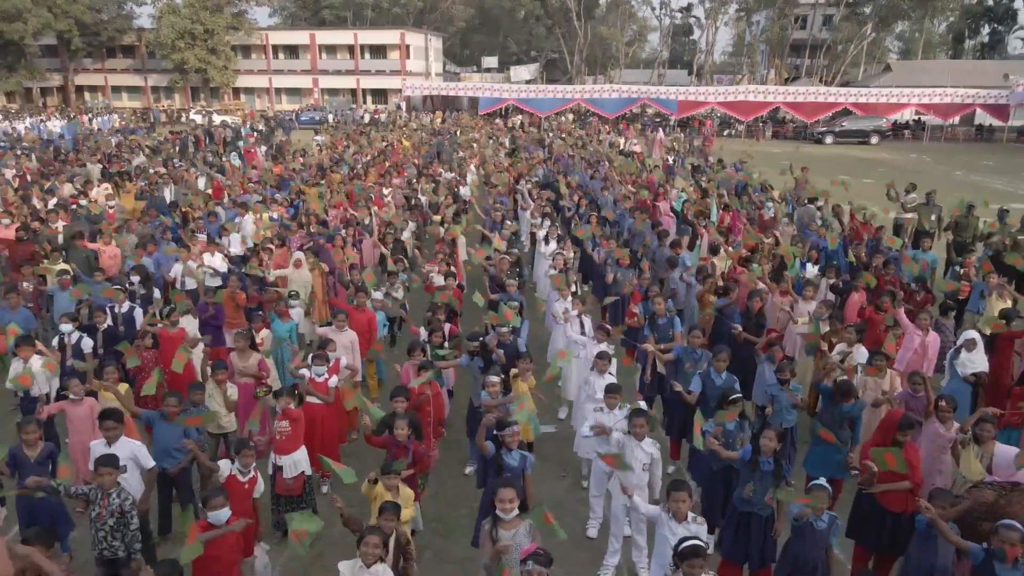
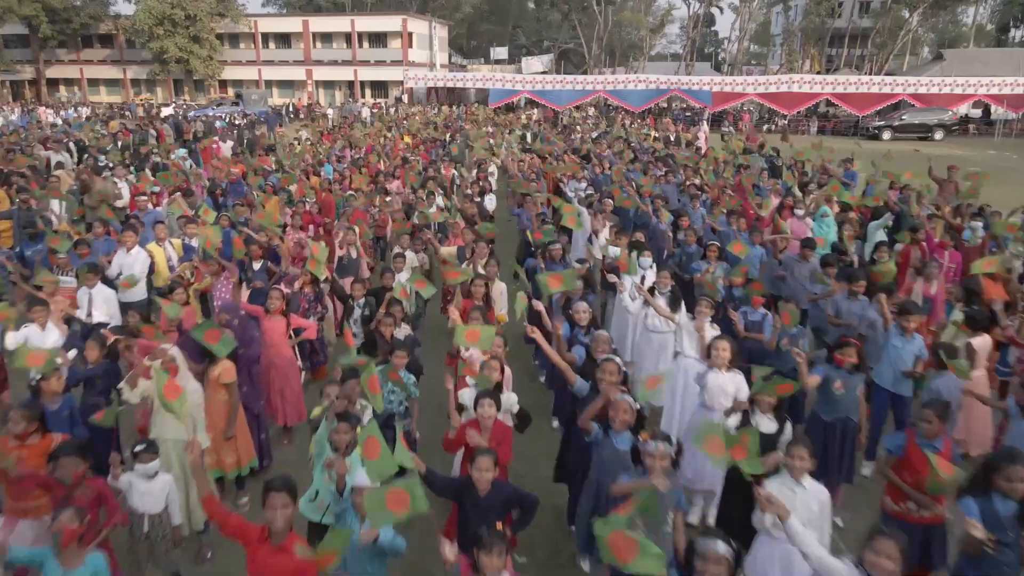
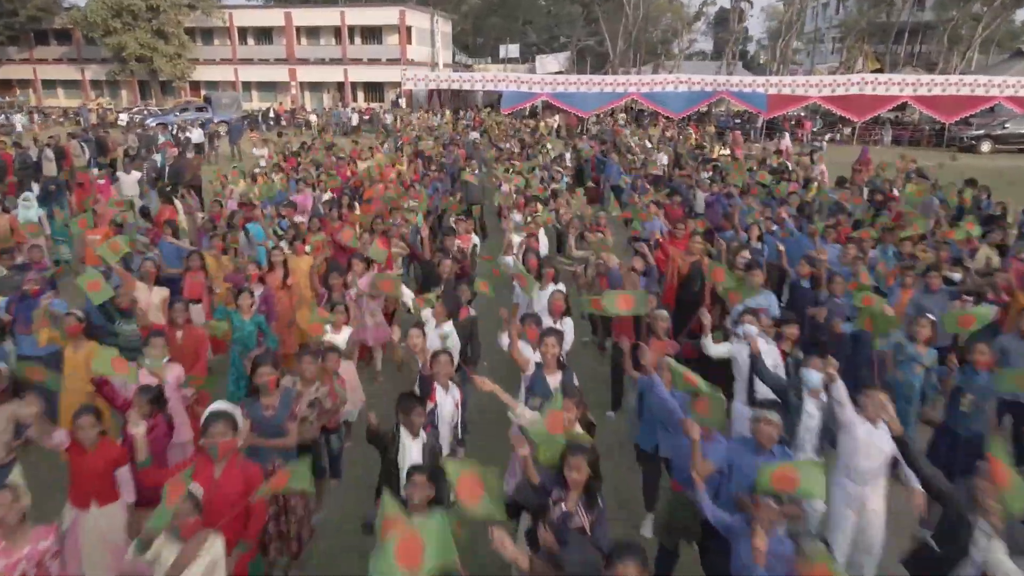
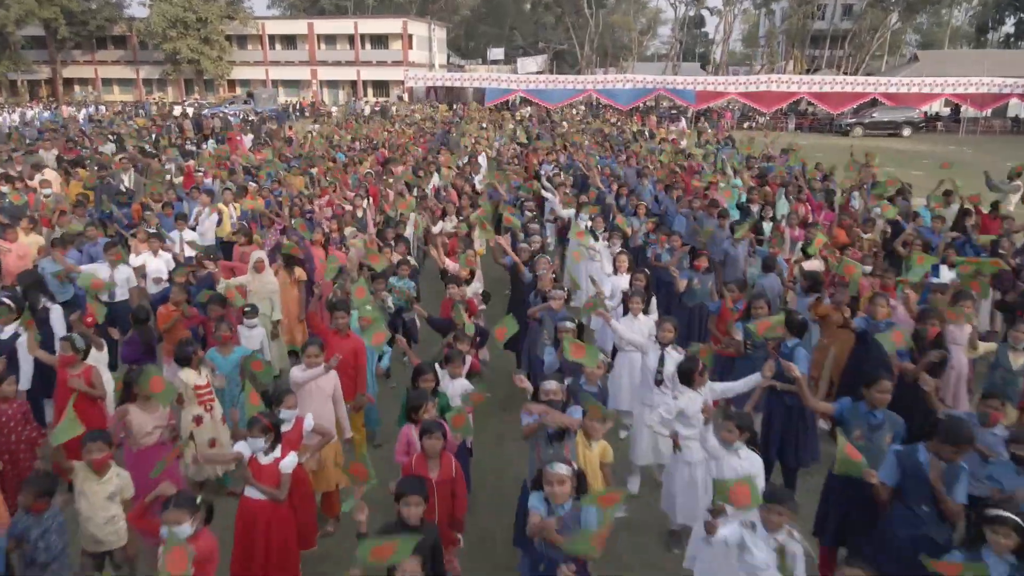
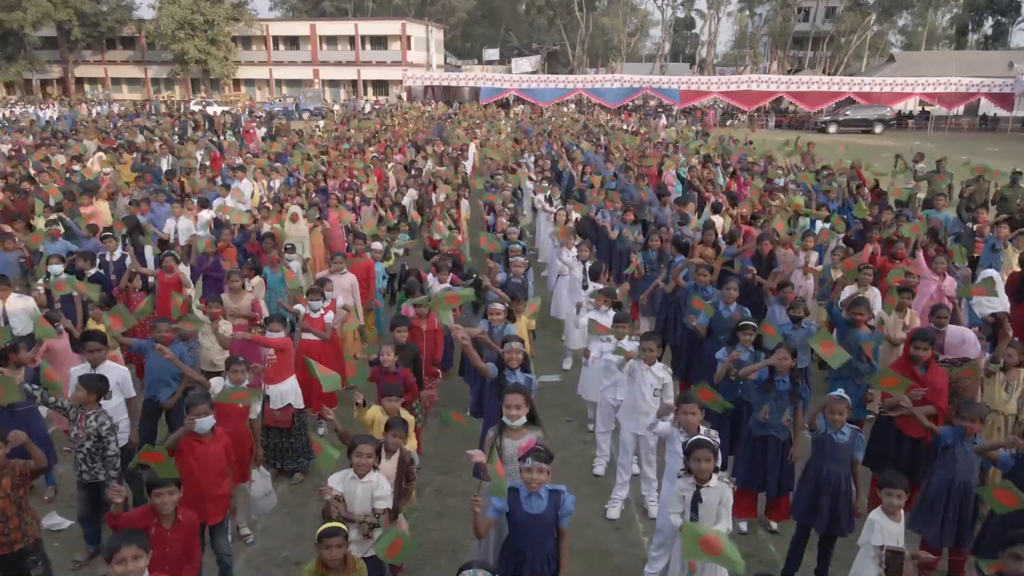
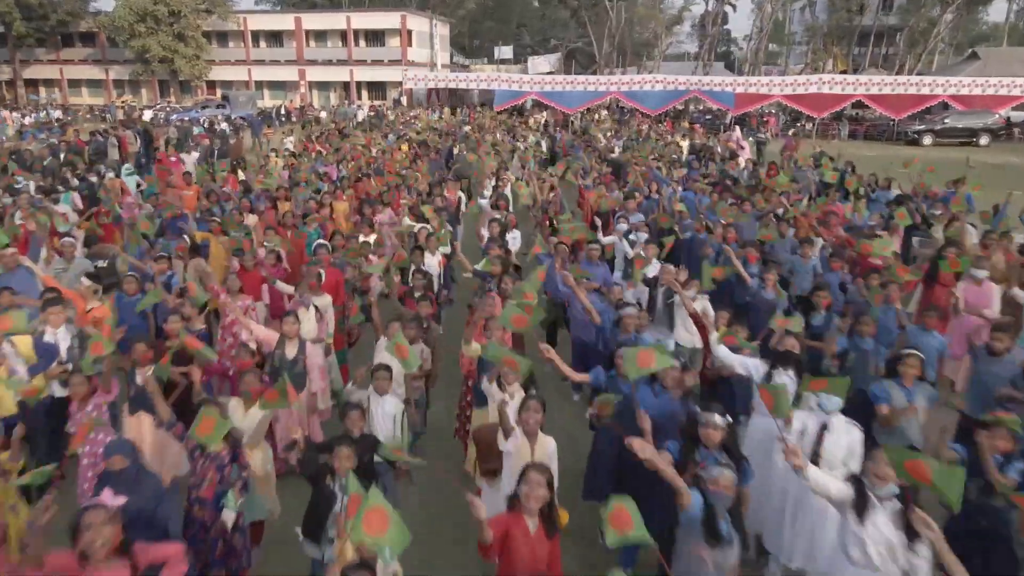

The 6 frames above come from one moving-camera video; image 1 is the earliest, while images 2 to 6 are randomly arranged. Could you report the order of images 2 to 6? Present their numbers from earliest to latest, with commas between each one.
5, 4, 2, 6, 3
